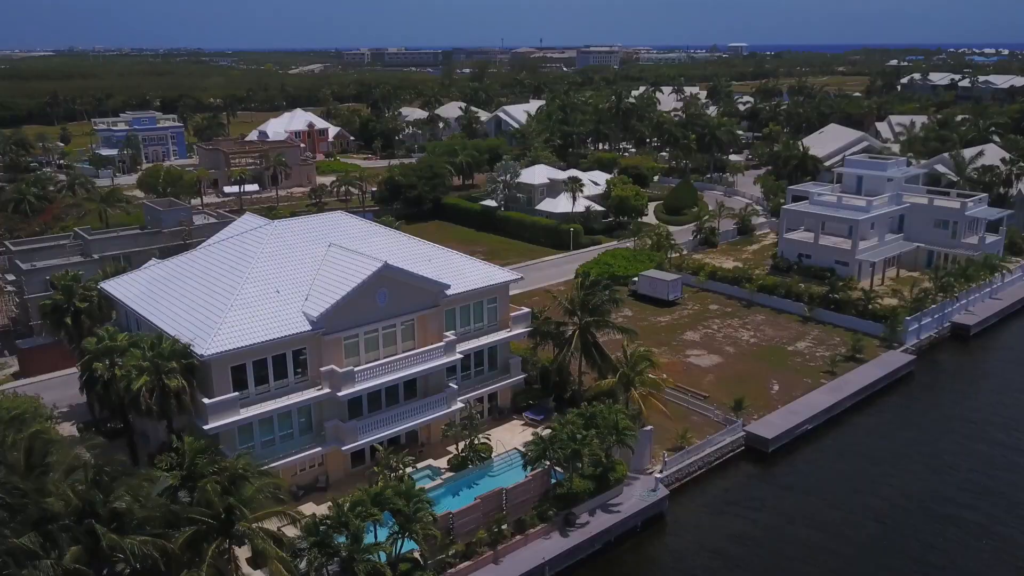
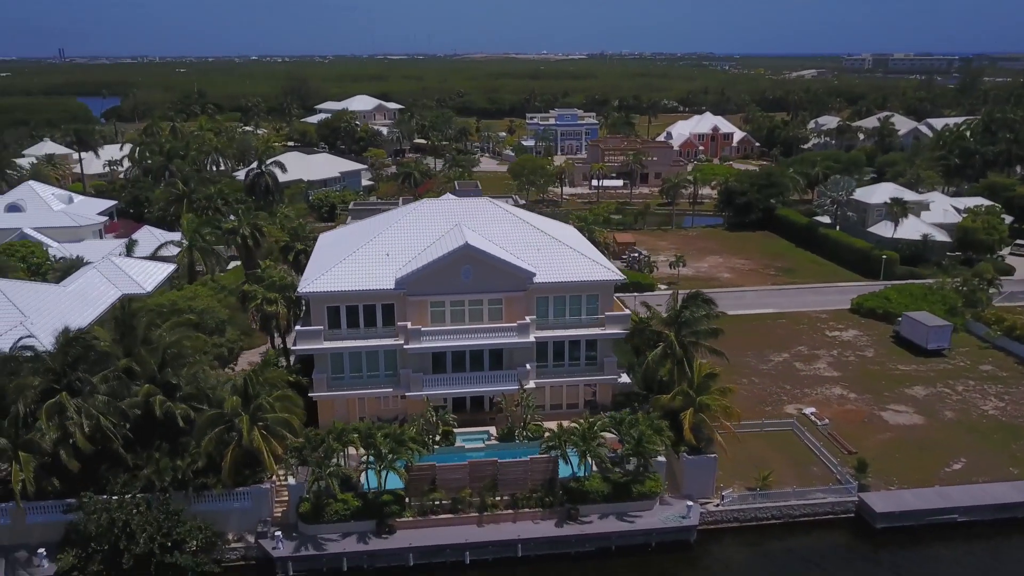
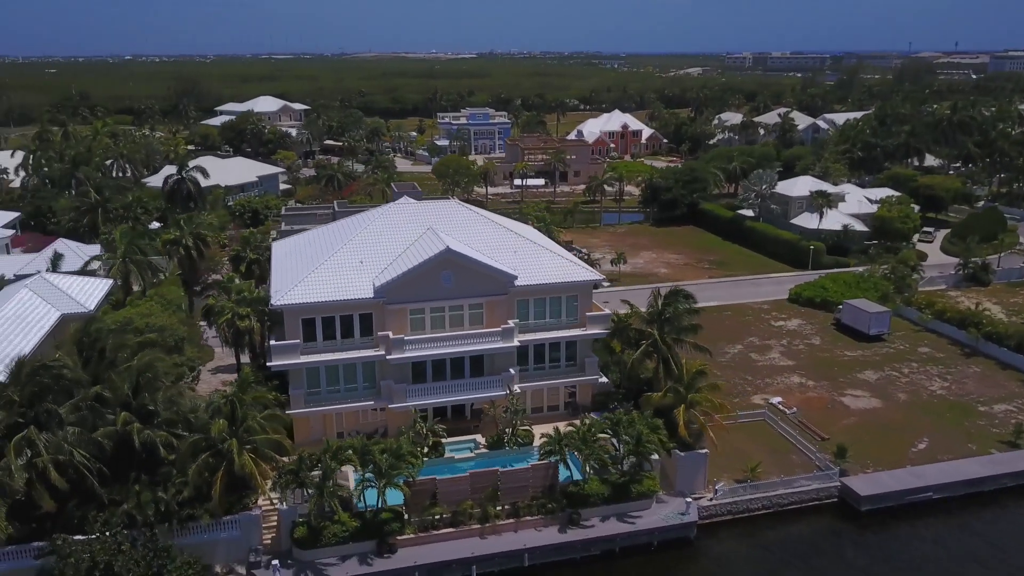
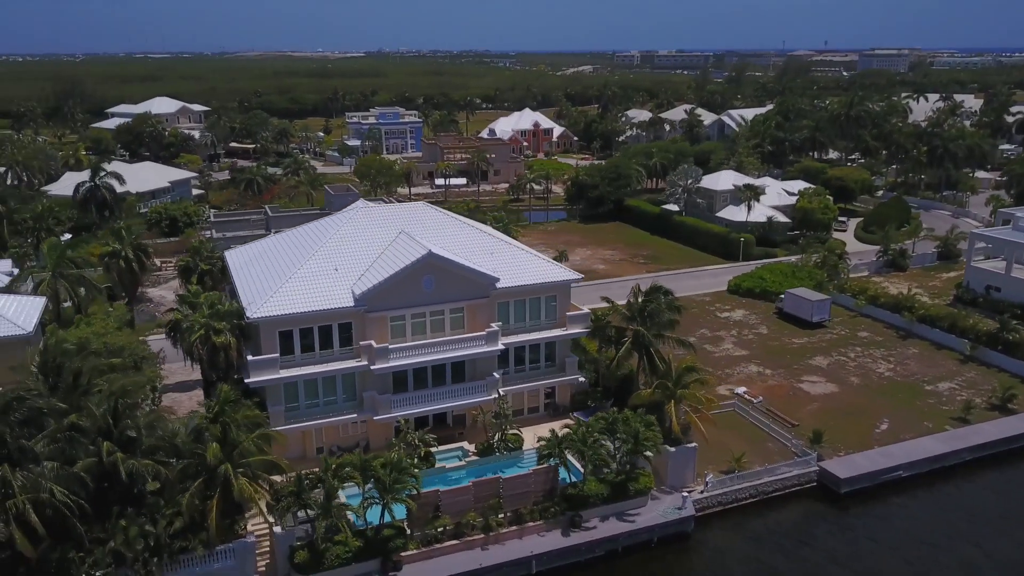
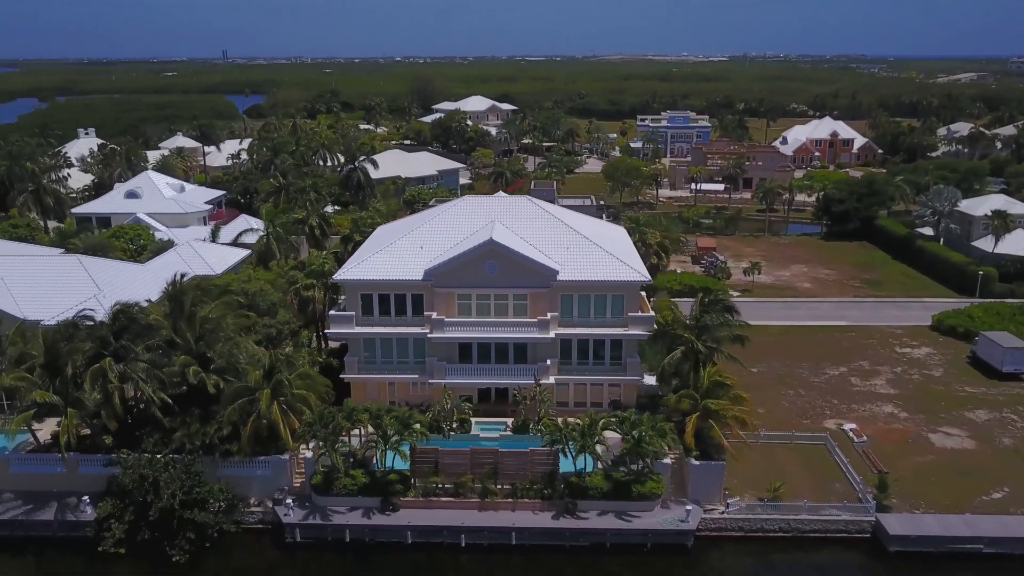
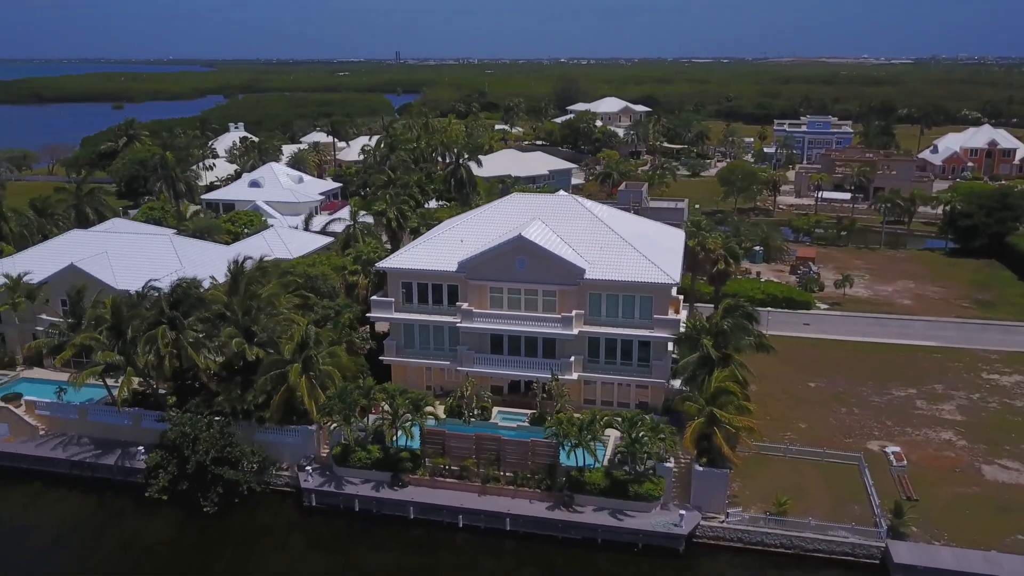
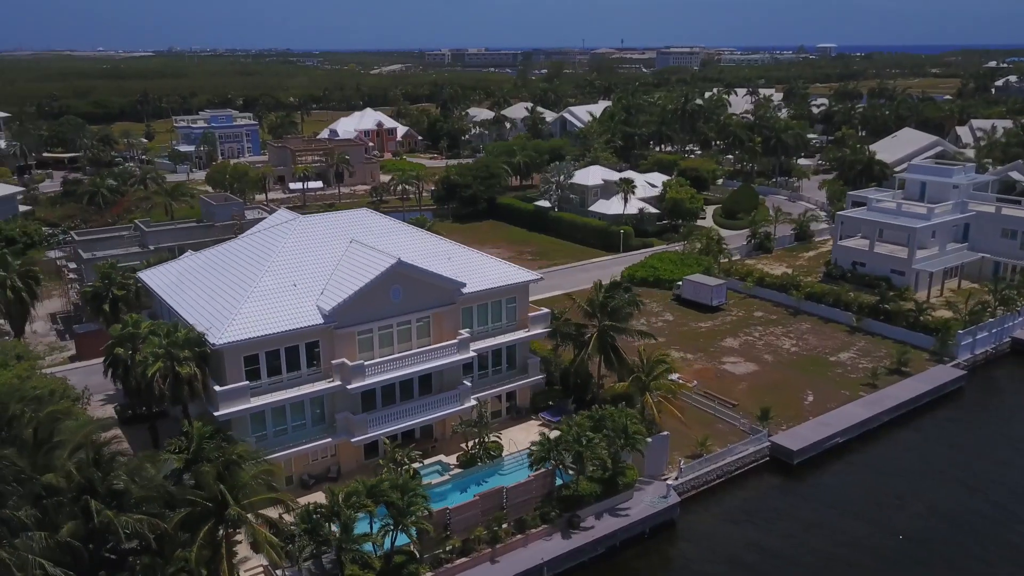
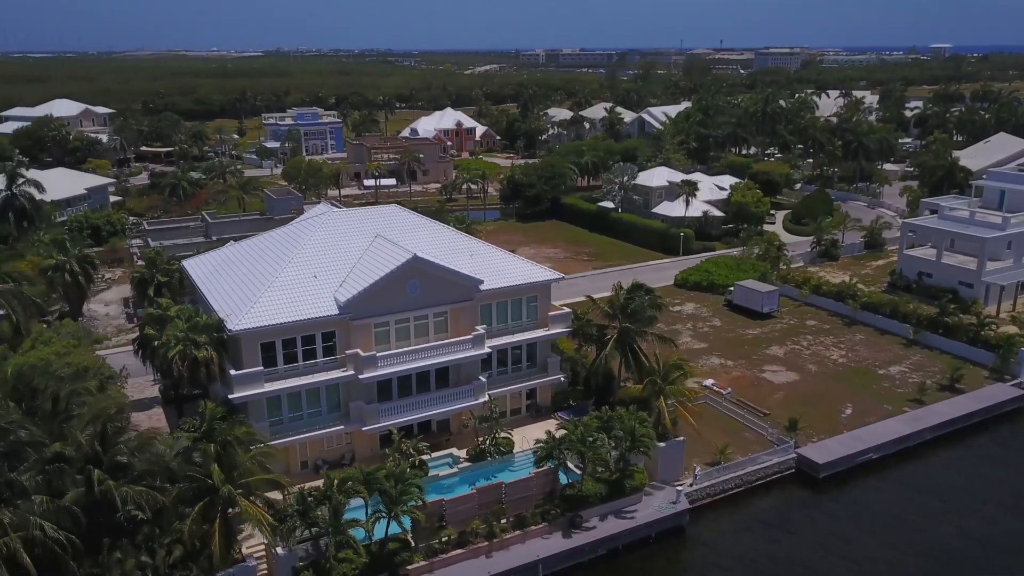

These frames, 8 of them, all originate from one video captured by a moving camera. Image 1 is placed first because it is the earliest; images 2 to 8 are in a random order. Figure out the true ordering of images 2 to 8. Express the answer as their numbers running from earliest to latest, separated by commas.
7, 8, 4, 3, 2, 5, 6
